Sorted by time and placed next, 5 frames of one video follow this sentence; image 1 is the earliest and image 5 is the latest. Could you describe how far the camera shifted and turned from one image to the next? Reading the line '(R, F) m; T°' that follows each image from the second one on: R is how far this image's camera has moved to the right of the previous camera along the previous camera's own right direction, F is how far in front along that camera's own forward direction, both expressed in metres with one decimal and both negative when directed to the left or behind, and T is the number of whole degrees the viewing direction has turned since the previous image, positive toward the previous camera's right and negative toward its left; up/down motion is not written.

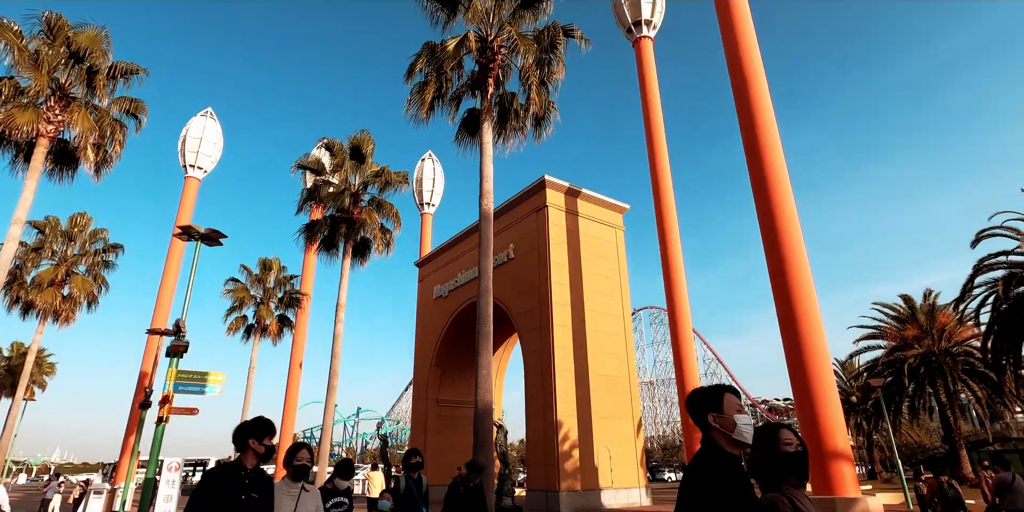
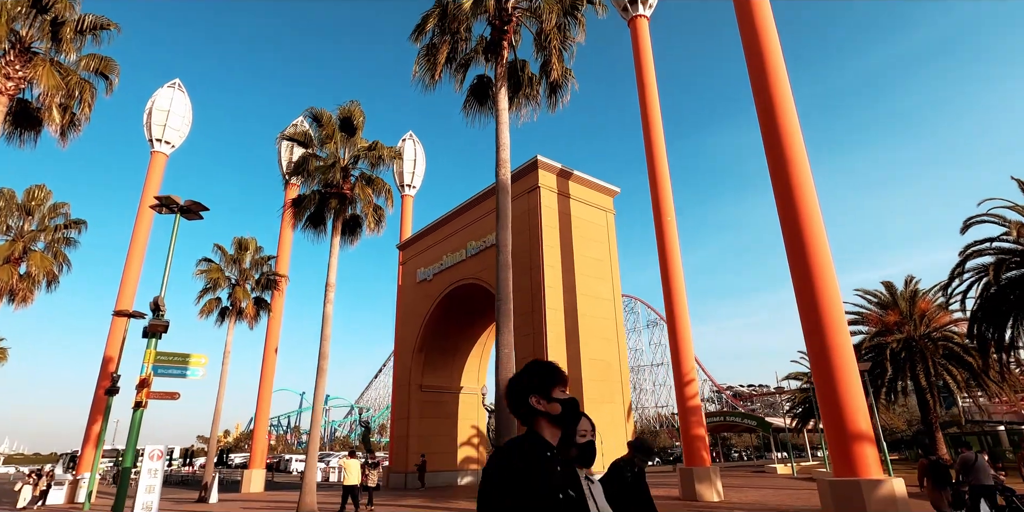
(-0.3, +0.6) m; +2°
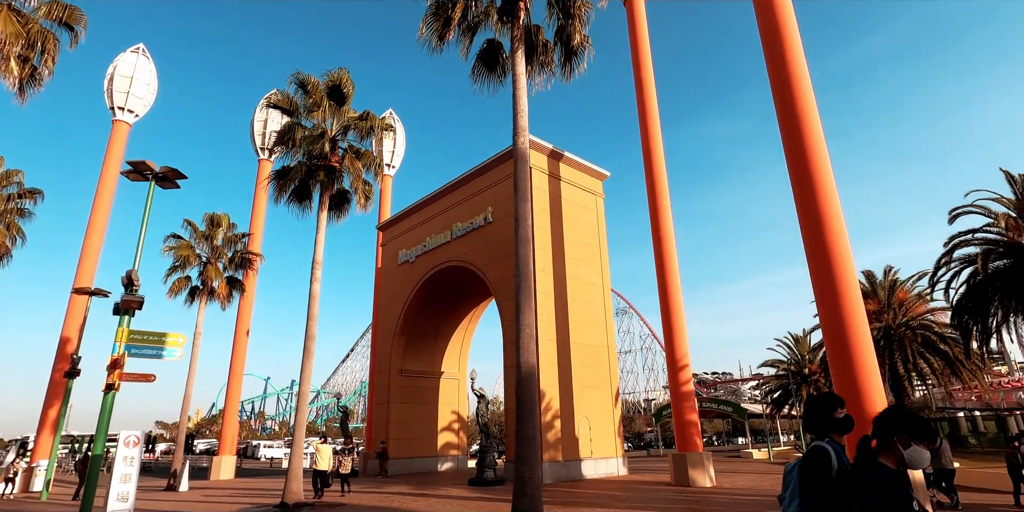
(-0.7, +0.6) m; +3°
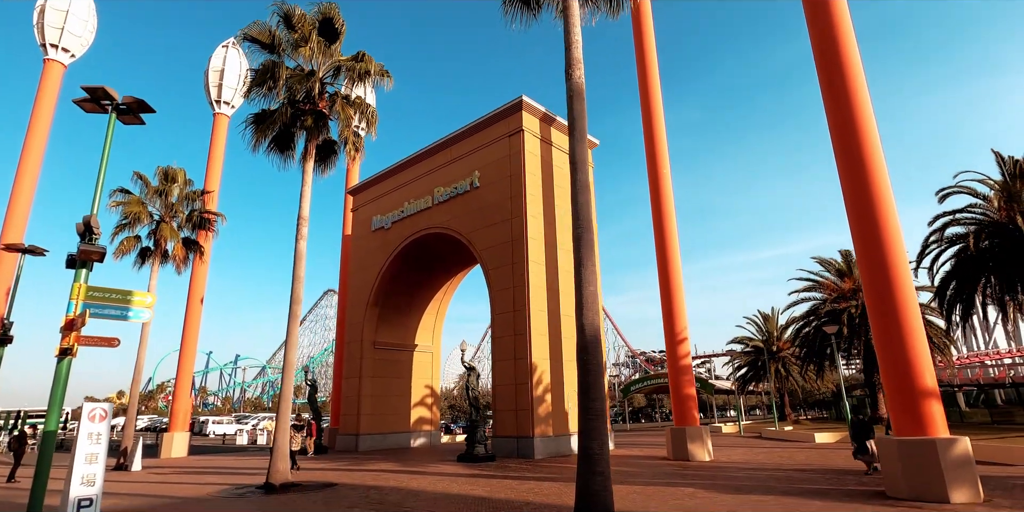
(-1.3, +1.1) m; +5°
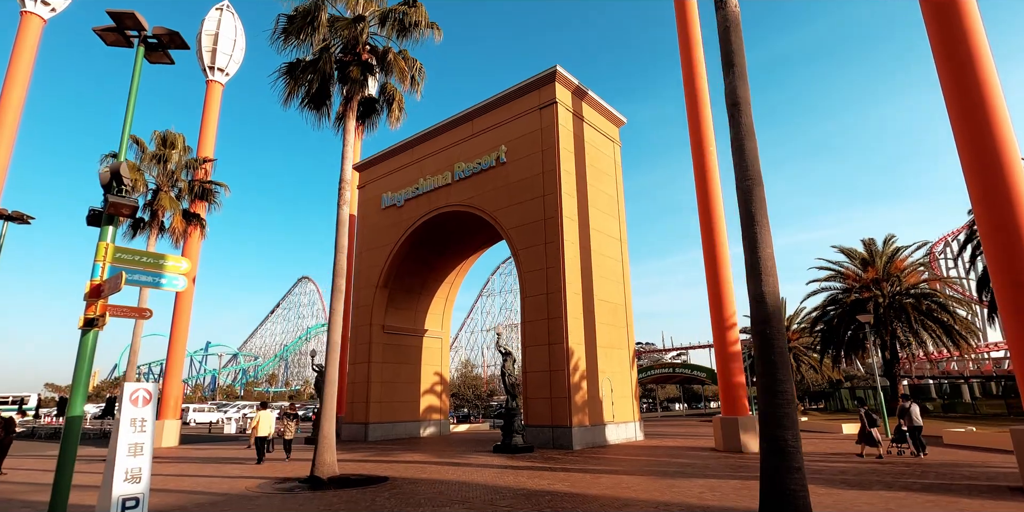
(-1.9, +1.1) m; +3°
